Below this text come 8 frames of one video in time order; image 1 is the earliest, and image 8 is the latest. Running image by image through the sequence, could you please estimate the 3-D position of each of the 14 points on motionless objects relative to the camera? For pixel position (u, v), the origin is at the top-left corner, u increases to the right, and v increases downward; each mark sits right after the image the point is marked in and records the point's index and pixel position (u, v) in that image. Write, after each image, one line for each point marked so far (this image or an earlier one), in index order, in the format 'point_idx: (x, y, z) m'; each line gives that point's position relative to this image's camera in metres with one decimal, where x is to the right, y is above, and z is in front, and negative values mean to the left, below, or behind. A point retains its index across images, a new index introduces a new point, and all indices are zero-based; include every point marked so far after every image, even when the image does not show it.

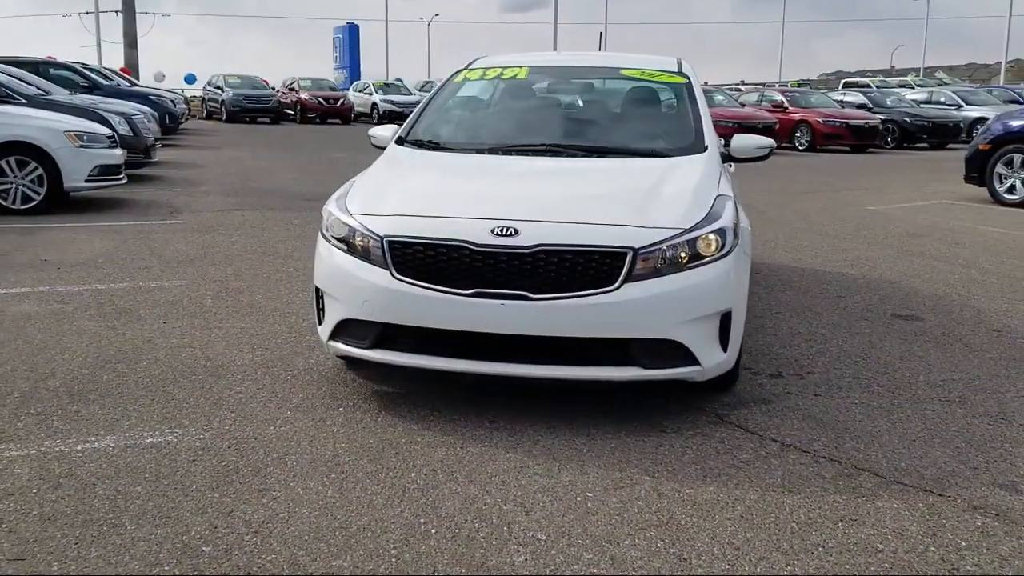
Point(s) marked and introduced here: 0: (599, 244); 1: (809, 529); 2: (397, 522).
0: (+0.4, +0.2, +4.0) m
1: (+1.0, -0.8, +3.2) m
2: (-0.4, -0.8, +3.3) m
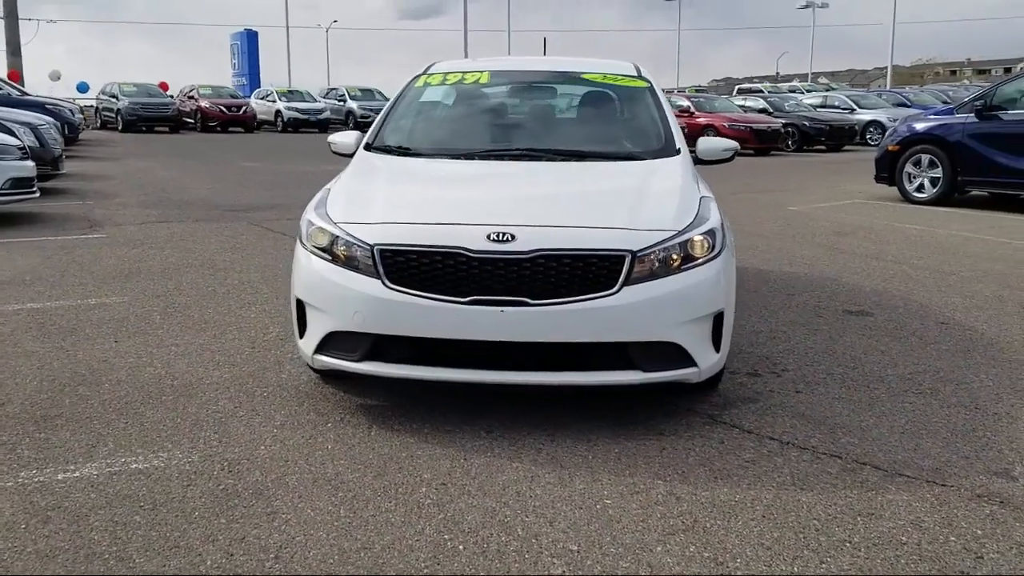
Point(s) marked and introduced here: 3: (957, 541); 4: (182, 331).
0: (+0.4, +0.2, +3.9) m
1: (+1.1, -0.8, +3.3) m
2: (-0.3, -0.8, +3.2) m
3: (+1.5, -0.8, +3.2) m
4: (-2.0, -0.3, +5.8) m
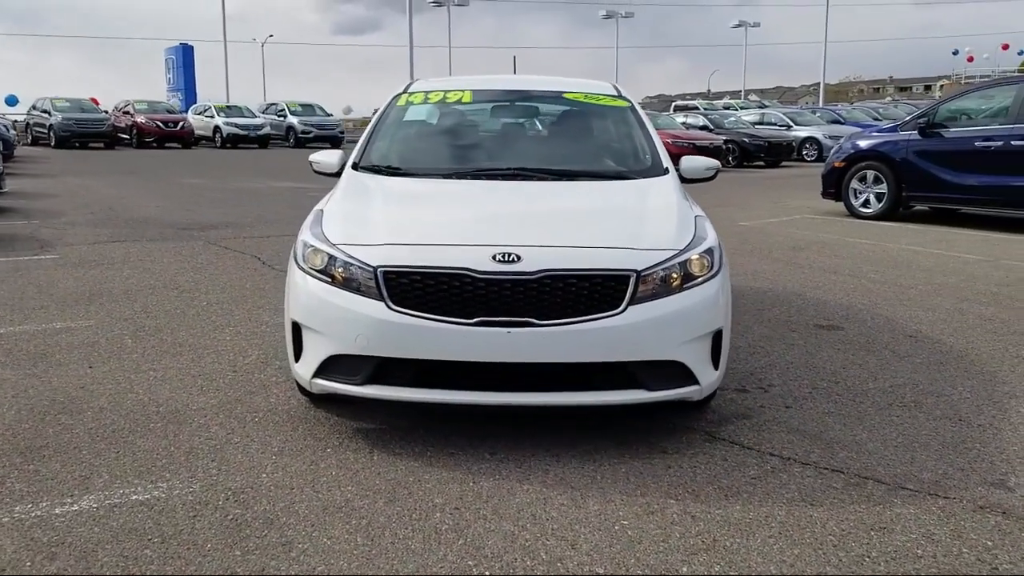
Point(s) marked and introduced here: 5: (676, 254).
0: (+0.4, +0.1, +3.9) m
1: (+1.2, -0.9, +3.3) m
2: (-0.2, -0.9, +3.1) m
3: (+1.6, -0.9, +3.3) m
4: (-2.1, -0.4, +5.6) m
5: (+0.7, +0.1, +4.1) m
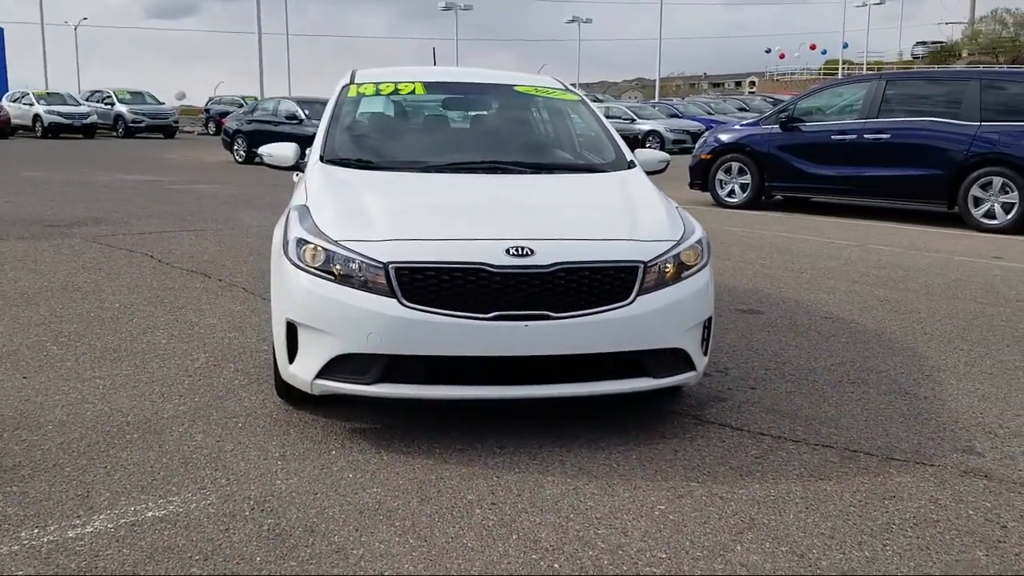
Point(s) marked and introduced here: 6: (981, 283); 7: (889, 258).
0: (+0.4, +0.1, +4.0) m
1: (+1.3, -0.8, +3.5) m
2: (0.0, -0.9, +3.1) m
3: (+1.7, -0.8, +3.5) m
4: (-2.3, -0.4, +5.3) m
5: (+0.7, +0.2, +4.2) m
6: (+4.2, 0.0, +8.5) m
7: (+3.9, +0.3, +9.9) m
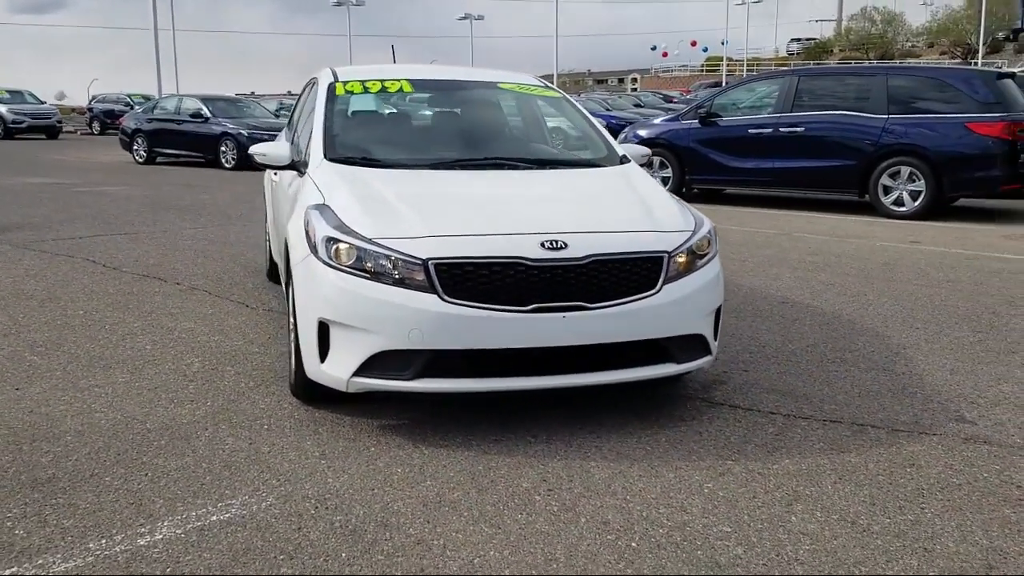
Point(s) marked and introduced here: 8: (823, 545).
0: (+0.6, +0.2, +4.2) m
1: (+1.5, -0.8, +3.8) m
2: (+0.3, -0.9, +3.2) m
3: (+1.9, -0.8, +3.8) m
4: (-2.3, -0.4, +5.1) m
5: (+0.8, +0.2, +4.4) m
6: (+3.8, +0.2, +9.1) m
7: (+3.3, +0.5, +10.4) m
8: (+1.1, -0.9, +3.2) m
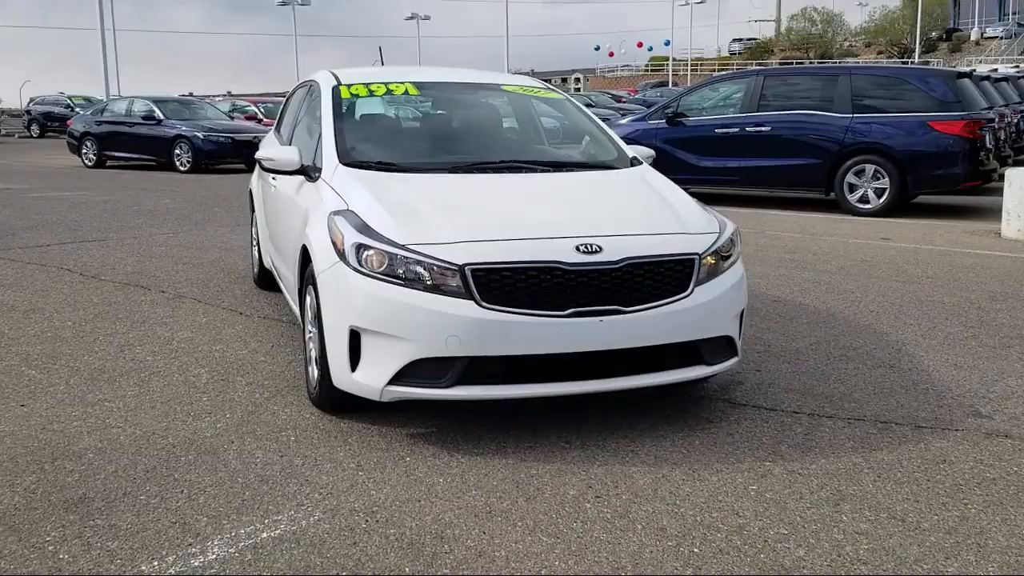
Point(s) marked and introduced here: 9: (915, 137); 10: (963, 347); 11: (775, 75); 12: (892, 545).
0: (+0.7, +0.1, +4.1) m
1: (+1.7, -0.8, +3.9) m
2: (+0.5, -0.9, +3.2) m
3: (+2.1, -0.7, +3.9) m
4: (-2.2, -0.5, +4.9) m
5: (+0.9, +0.2, +4.4) m
6: (+3.6, +0.2, +9.3) m
7: (+3.1, +0.5, +10.5) m
8: (+1.3, -0.9, +3.2) m
9: (+5.4, +2.0, +12.7) m
10: (+2.8, -0.4, +6.0) m
11: (+3.8, +3.1, +13.9) m
12: (+1.3, -0.9, +3.3) m
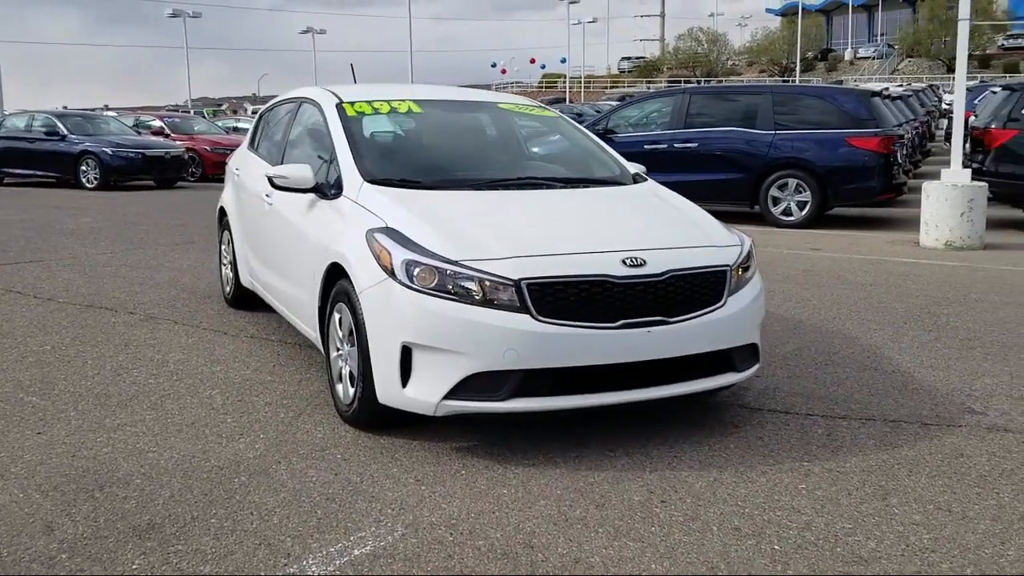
0: (+0.9, +0.1, +4.3) m
1: (+1.9, -0.8, +4.1) m
2: (+0.8, -0.9, +3.3) m
3: (+2.3, -0.8, +4.2) m
4: (-2.0, -0.6, +4.8) m
5: (+1.1, +0.2, +4.6) m
6: (+3.2, +0.2, +9.7) m
7: (+2.5, +0.4, +10.9) m
8: (+1.6, -0.9, +3.5) m
9: (+4.5, +1.9, +13.4) m
10: (+2.8, -0.4, +6.4) m
11: (+2.8, +2.9, +14.4) m
12: (+1.6, -0.9, +3.5) m
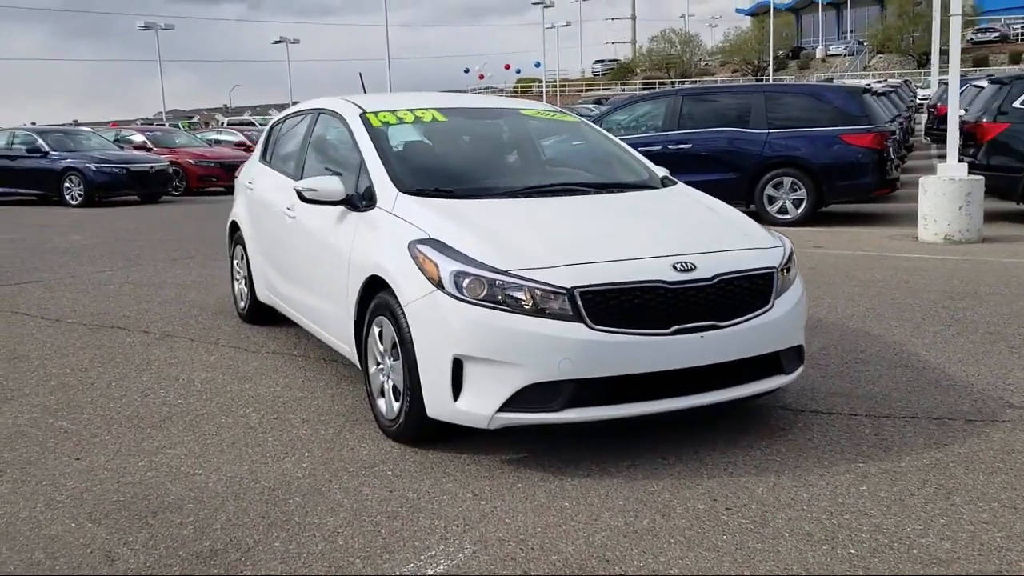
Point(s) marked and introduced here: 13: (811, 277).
0: (+1.1, +0.1, +4.3) m
1: (+2.2, -0.8, +4.1) m
2: (+1.0, -0.9, +3.3) m
3: (+2.5, -0.7, +4.2) m
4: (-1.8, -0.7, +4.7) m
5: (+1.3, +0.2, +4.6) m
6: (+3.3, +0.2, +9.7) m
7: (+2.6, +0.4, +10.9) m
8: (+1.8, -0.9, +3.5) m
9: (+4.4, +1.9, +13.4) m
10: (+3.0, -0.4, +6.4) m
11: (+2.7, +2.9, +14.4) m
12: (+1.8, -0.9, +3.5) m
13: (+2.9, +0.1, +9.3) m
